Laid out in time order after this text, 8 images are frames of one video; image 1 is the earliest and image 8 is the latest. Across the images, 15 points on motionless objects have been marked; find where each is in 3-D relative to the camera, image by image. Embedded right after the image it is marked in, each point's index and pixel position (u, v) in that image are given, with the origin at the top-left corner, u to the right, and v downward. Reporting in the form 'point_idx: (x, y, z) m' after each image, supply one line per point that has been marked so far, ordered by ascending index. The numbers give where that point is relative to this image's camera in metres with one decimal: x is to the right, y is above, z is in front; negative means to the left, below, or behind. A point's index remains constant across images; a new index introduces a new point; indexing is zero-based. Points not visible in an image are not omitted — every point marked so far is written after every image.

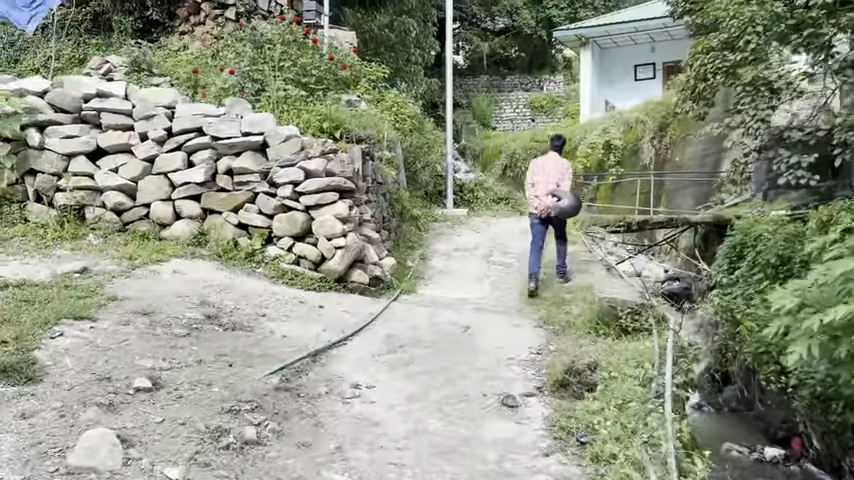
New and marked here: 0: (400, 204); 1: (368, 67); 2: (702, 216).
0: (-0.3, +0.4, +8.4) m
1: (-0.9, +2.5, +10.4) m
2: (+3.8, +0.4, +10.0) m
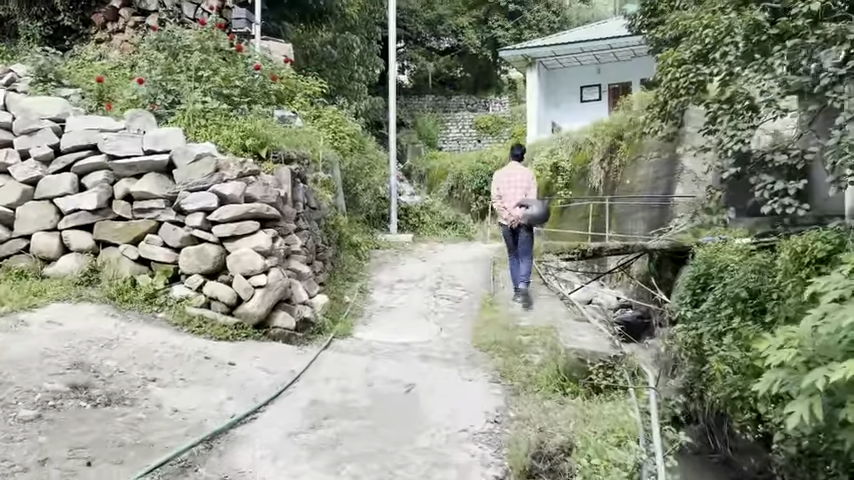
0: (-0.9, +0.1, +7.6) m
1: (-1.7, +2.1, +9.6) m
2: (+3.0, 0.0, +9.5) m
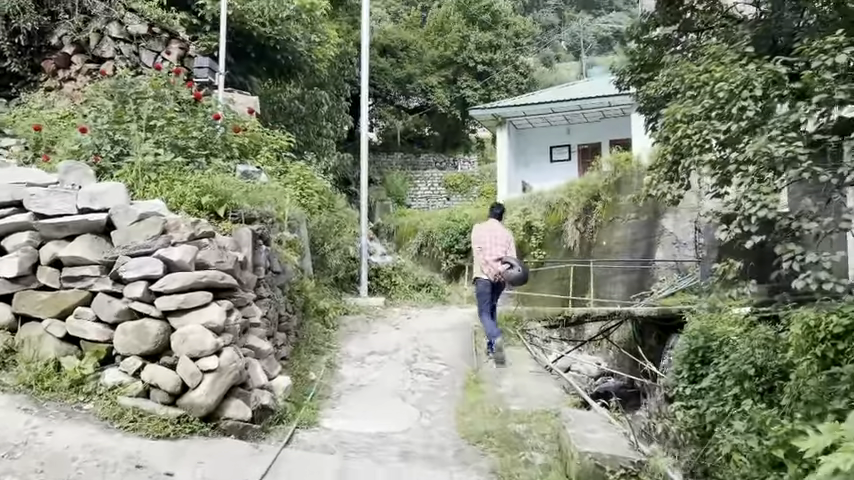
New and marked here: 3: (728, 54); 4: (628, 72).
0: (-1.2, -0.5, +6.9) m
1: (-2.0, +1.3, +9.0) m
2: (+2.7, -0.8, +9.0) m
3: (+2.0, +1.2, +4.7) m
4: (+2.1, +1.7, +7.2) m
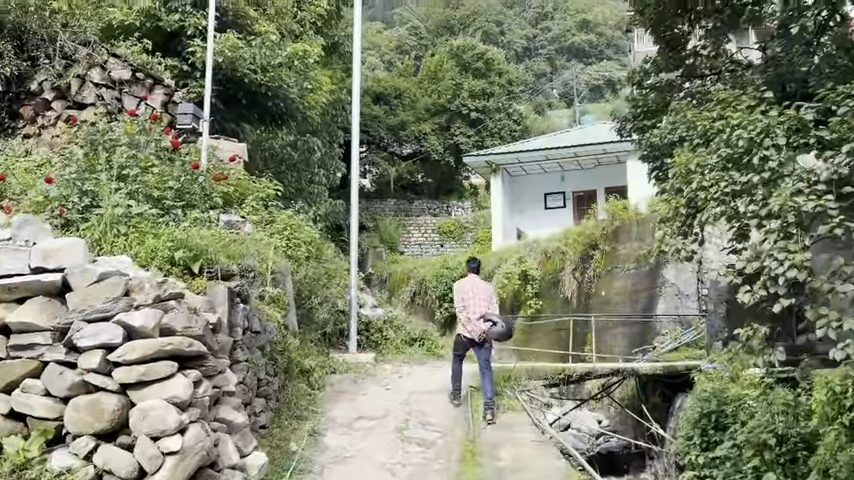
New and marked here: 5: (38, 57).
0: (-1.3, -1.0, +6.4) m
1: (-2.1, +0.7, +8.6) m
2: (+2.6, -1.5, +8.5) m
3: (+1.9, +0.8, +4.4) m
4: (+2.0, +1.2, +6.9) m
5: (-4.6, +2.2, +8.5) m
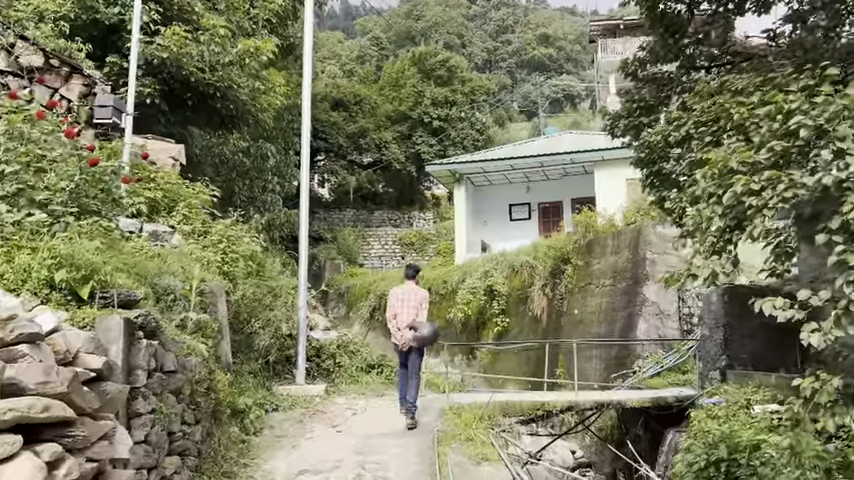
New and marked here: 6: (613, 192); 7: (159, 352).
0: (-1.6, -1.1, +5.3) m
1: (-2.5, +0.5, +7.5) m
2: (+2.2, -1.6, +7.6) m
3: (+1.7, +0.8, +3.5) m
4: (+1.6, +1.0, +6.0) m
5: (-5.0, +2.0, +7.2) m
6: (+4.1, +1.1, +16.0) m
7: (-1.6, -0.7, +4.2) m
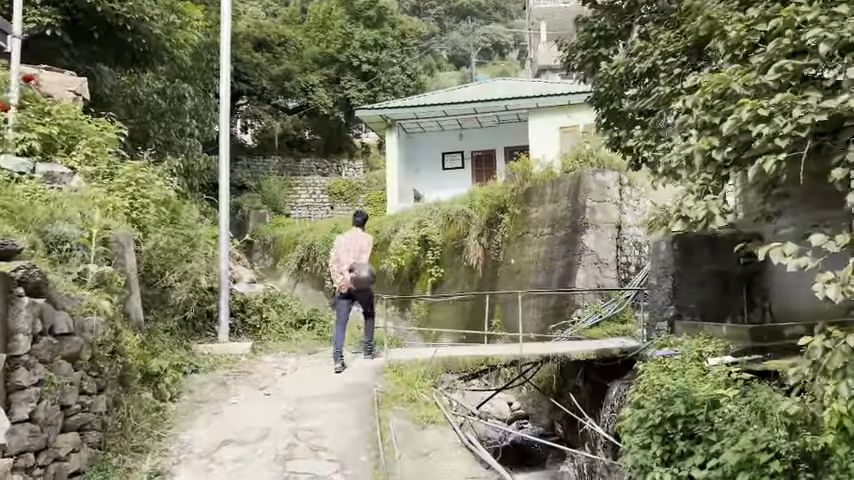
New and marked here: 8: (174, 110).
0: (-2.0, -0.8, +4.6) m
1: (-3.1, +1.1, +6.6) m
2: (+1.5, -1.1, +7.3) m
3: (+1.5, +1.0, +3.0) m
4: (+1.2, +1.5, +5.5) m
5: (-5.6, +2.5, +6.0) m
6: (+2.6, +2.2, +15.7) m
7: (-1.9, -0.3, +3.6) m
8: (-4.3, +2.3, +12.0) m
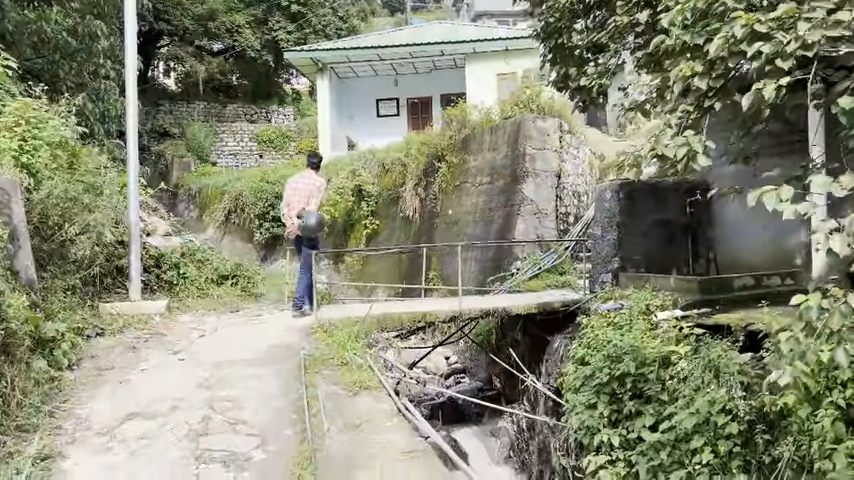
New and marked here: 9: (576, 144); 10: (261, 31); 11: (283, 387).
0: (-2.4, -0.5, +4.0) m
1: (-3.7, +1.5, +5.7) m
2: (+0.9, -0.6, +7.0) m
3: (+1.3, +1.2, +2.6) m
4: (+0.7, +1.8, +5.0) m
5: (-6.1, +2.9, +4.8) m
6: (+1.2, +3.3, +15.2) m
7: (-2.2, -0.1, +2.9) m
8: (-5.4, +3.0, +10.9) m
9: (+2.2, +1.4, +10.4) m
10: (-4.6, +5.9, +19.9) m
11: (-0.9, -0.9, +4.3) m
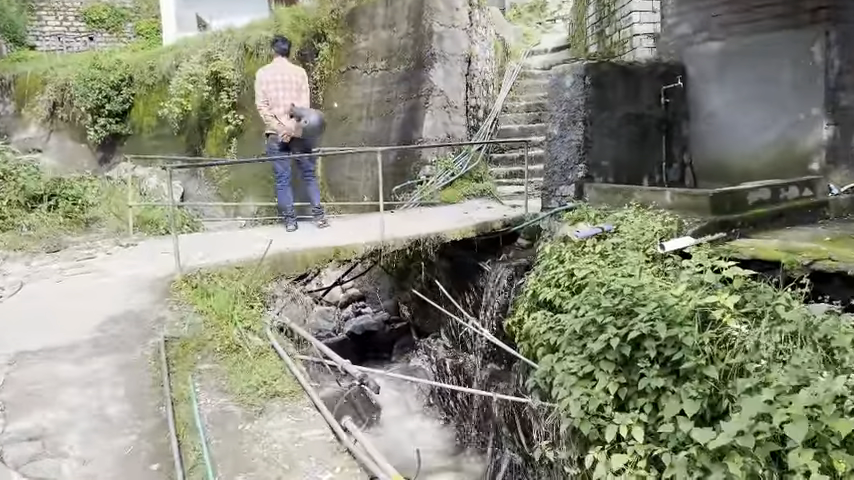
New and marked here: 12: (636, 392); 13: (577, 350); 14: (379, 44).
0: (-2.5, -0.3, +1.9) m
1: (-4.1, +1.9, +3.1) m
2: (+0.1, +0.2, +5.5) m
3: (+1.3, +1.3, +1.0) m
4: (+0.3, +2.3, +3.2) m
5: (-6.3, +3.0, +1.5) m
6: (-1.2, +5.2, +13.0) m
7: (-2.1, -0.1, +0.9) m
8: (-6.8, +4.1, +7.6) m
9: (+0.7, +2.6, +8.8) m
10: (-7.8, +8.2, +16.0) m
11: (-1.0, -0.6, +2.5) m
12: (+1.0, -0.7, +3.2) m
13: (+0.8, -0.5, +3.4) m
14: (-0.6, +2.3, +8.4) m
